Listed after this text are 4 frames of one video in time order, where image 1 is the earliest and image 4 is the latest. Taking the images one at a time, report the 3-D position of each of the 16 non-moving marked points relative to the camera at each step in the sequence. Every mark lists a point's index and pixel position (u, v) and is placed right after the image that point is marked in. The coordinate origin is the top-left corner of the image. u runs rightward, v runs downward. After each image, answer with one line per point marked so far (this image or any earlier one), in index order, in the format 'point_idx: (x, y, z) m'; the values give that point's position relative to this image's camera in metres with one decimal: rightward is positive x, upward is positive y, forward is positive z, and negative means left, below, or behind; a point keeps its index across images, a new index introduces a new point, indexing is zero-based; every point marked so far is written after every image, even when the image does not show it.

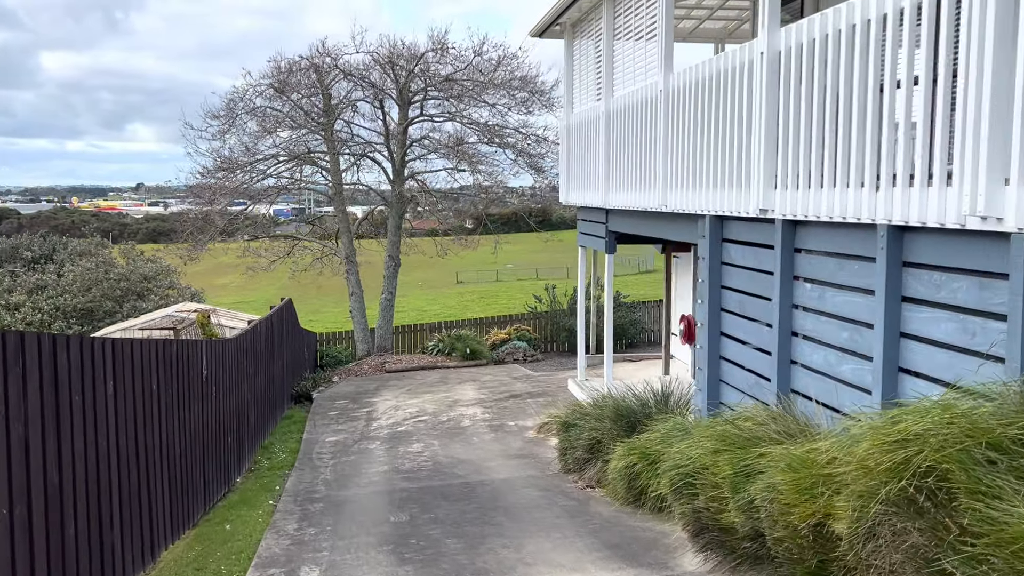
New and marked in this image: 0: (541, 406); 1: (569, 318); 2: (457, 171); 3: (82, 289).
0: (+0.4, -1.5, +10.9) m
1: (+1.2, -0.6, +17.4) m
2: (-1.0, +2.3, +16.4) m
3: (-6.9, 0.0, +13.5) m
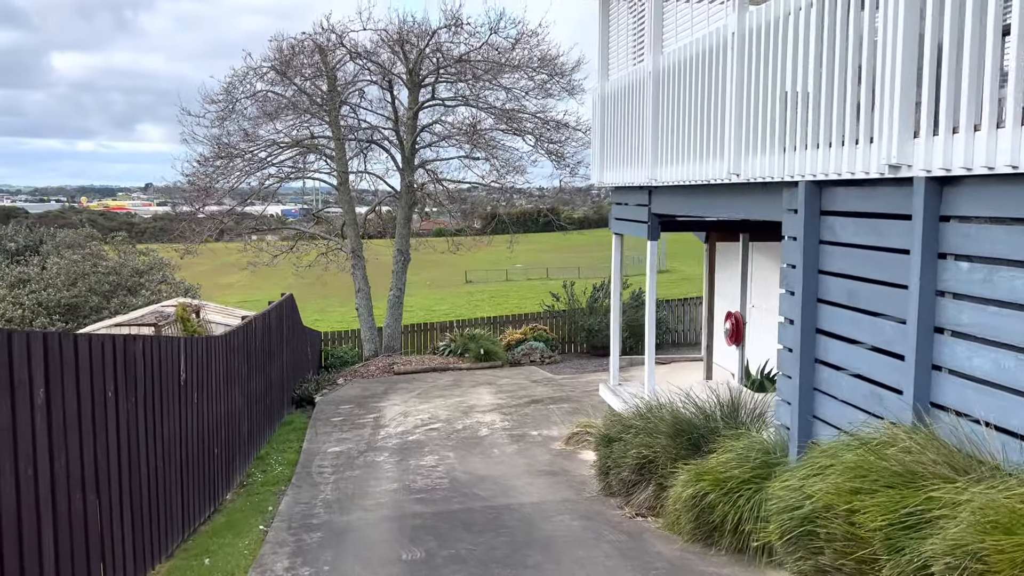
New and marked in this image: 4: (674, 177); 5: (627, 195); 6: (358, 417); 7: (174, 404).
0: (+0.6, -1.5, +9.8) m
1: (+1.5, -0.6, +16.3) m
2: (-0.7, +2.4, +15.3) m
3: (-6.6, +0.1, +12.5) m
4: (+1.2, +0.8, +6.3) m
5: (+1.1, +0.9, +7.9) m
6: (-1.9, -1.6, +10.3) m
7: (-2.4, -0.8, +5.9) m
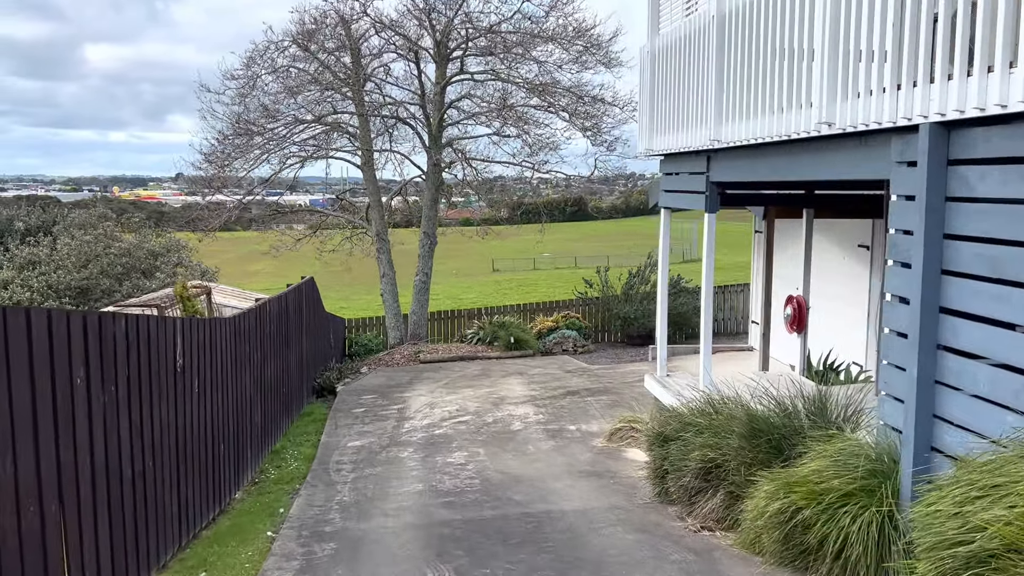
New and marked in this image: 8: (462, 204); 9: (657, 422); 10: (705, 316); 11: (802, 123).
0: (+1.0, -1.3, +9.0) m
1: (+2.1, -0.3, +15.5) m
2: (-0.2, +2.6, +14.5) m
3: (-6.1, +0.3, +11.9) m
4: (+1.5, +1.0, +5.4) m
5: (+1.4, +1.1, +7.1) m
6: (-1.5, -1.4, +9.6) m
7: (-2.1, -0.6, +5.2) m
8: (-1.0, +1.5, +16.2) m
9: (+1.0, -1.0, +6.0) m
10: (+1.5, -0.3, +6.6) m
11: (+1.6, +0.9, +4.7) m
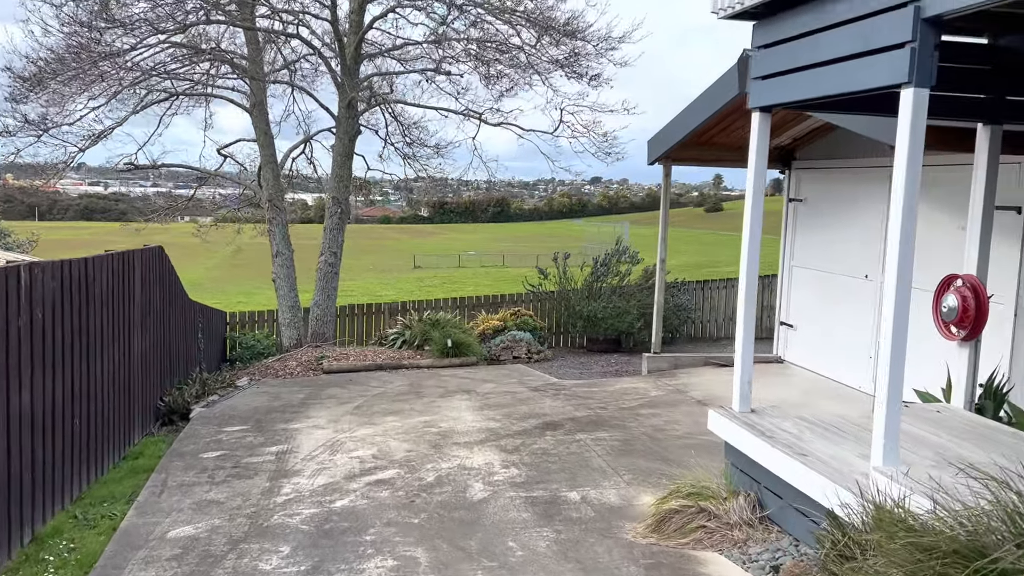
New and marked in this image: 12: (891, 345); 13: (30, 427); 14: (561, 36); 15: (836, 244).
0: (+0.7, -1.1, +5.6) m
1: (+1.1, -0.2, +12.1) m
2: (-0.9, +2.8, +11.0) m
3: (-6.7, +0.6, +7.8) m
4: (+1.6, +1.2, +2.1) m
5: (+1.4, +1.2, +3.7) m
6: (-1.8, -1.2, +5.9) m
7: (-2.0, -0.4, +1.5) m
8: (-1.9, +1.7, +12.6) m
9: (+1.0, -0.8, +2.6) m
10: (+1.5, -0.1, +3.2) m
11: (+1.8, +1.1, +1.3) m
12: (+1.4, -0.2, +3.2) m
13: (-2.6, -0.8, +4.7) m
14: (+0.6, +3.1, +10.7) m
15: (+3.1, +0.4, +8.0) m
